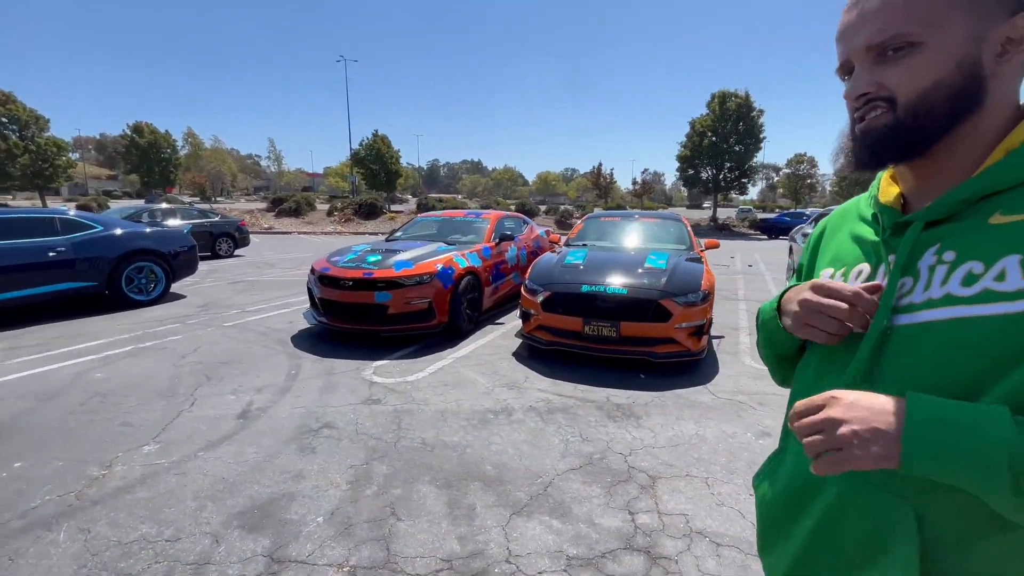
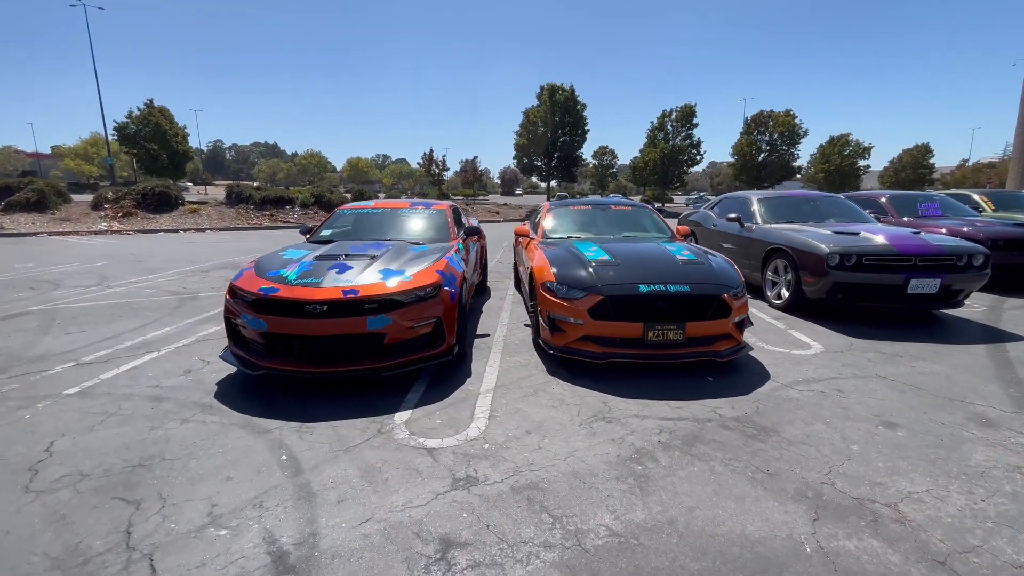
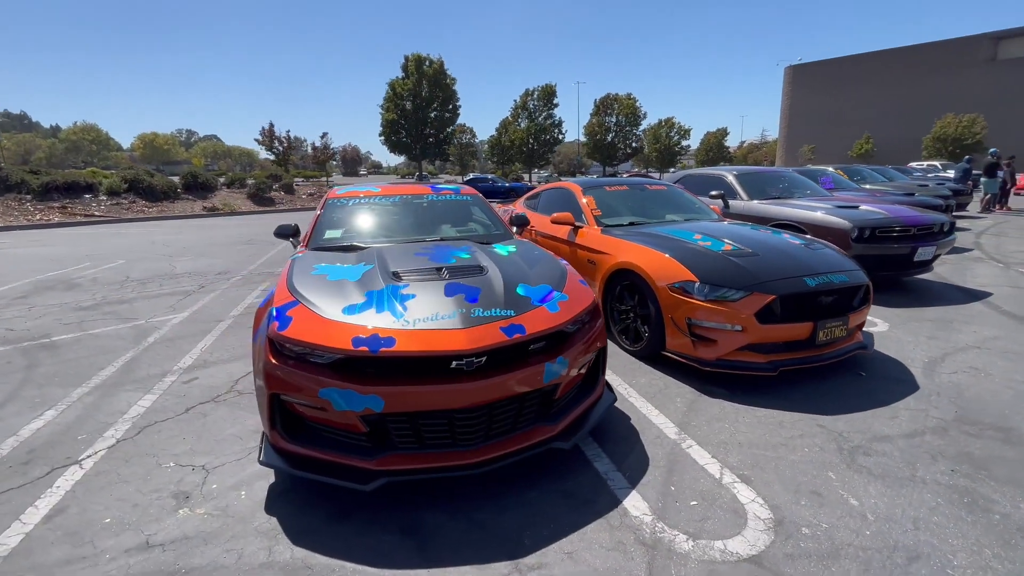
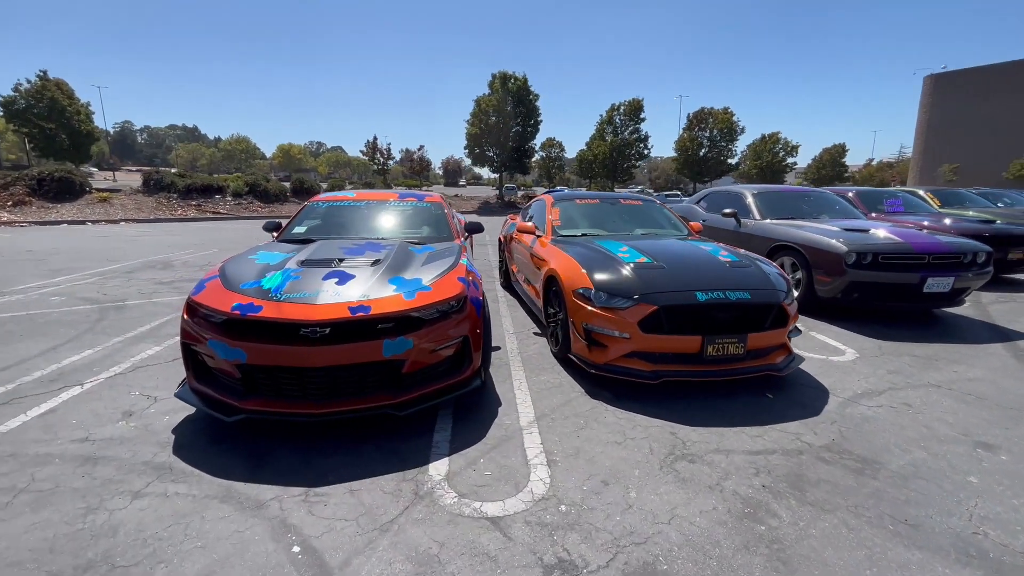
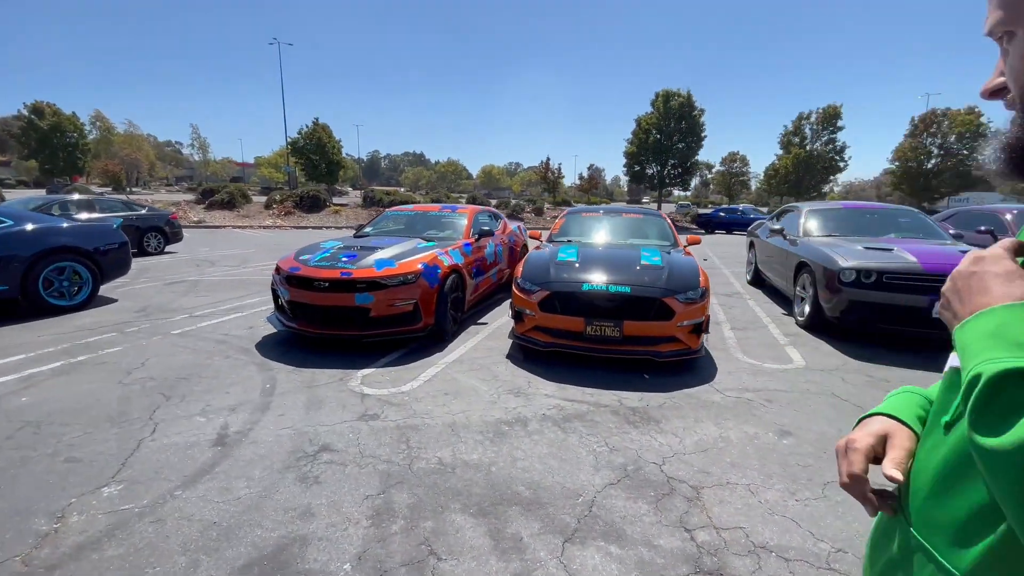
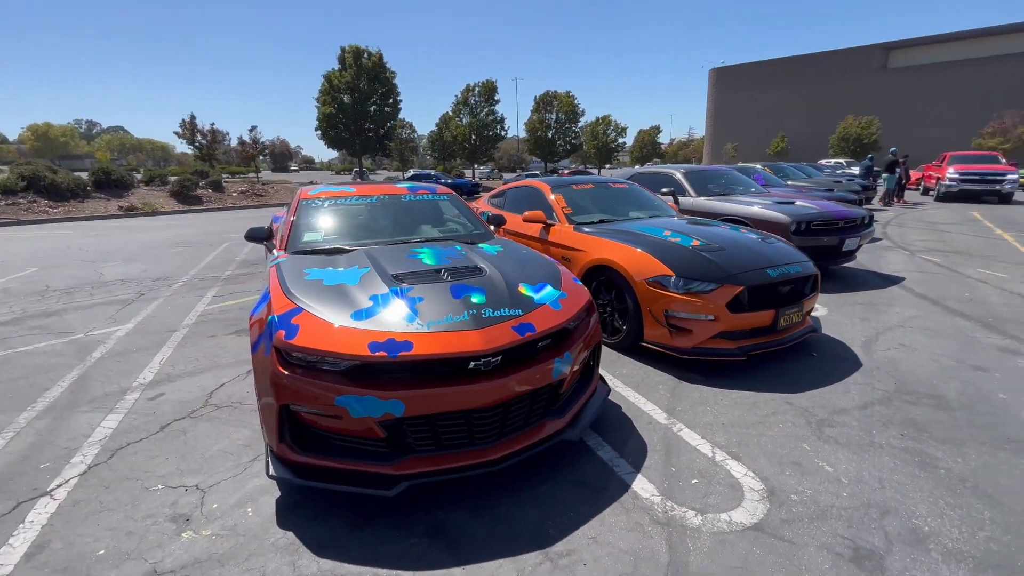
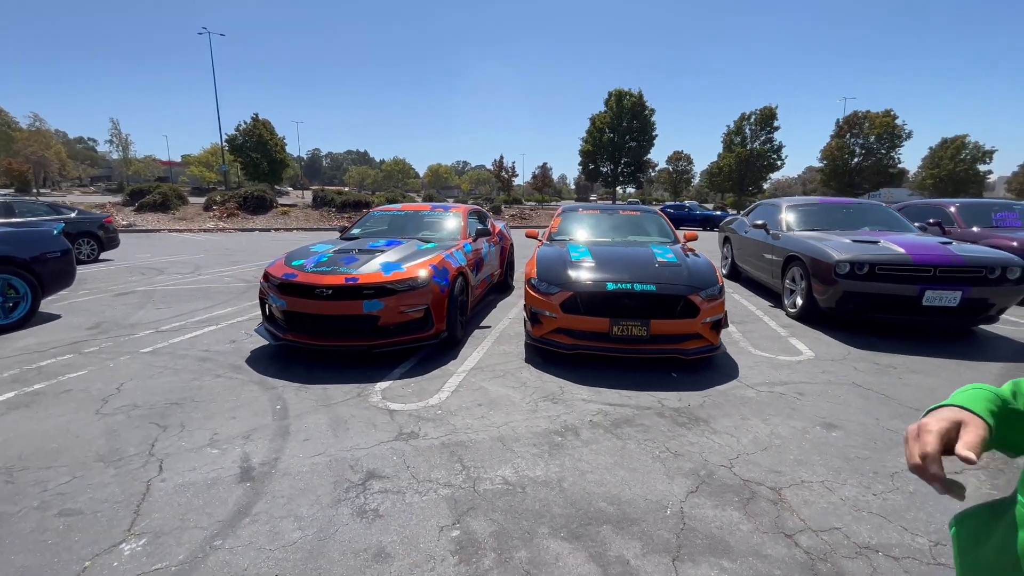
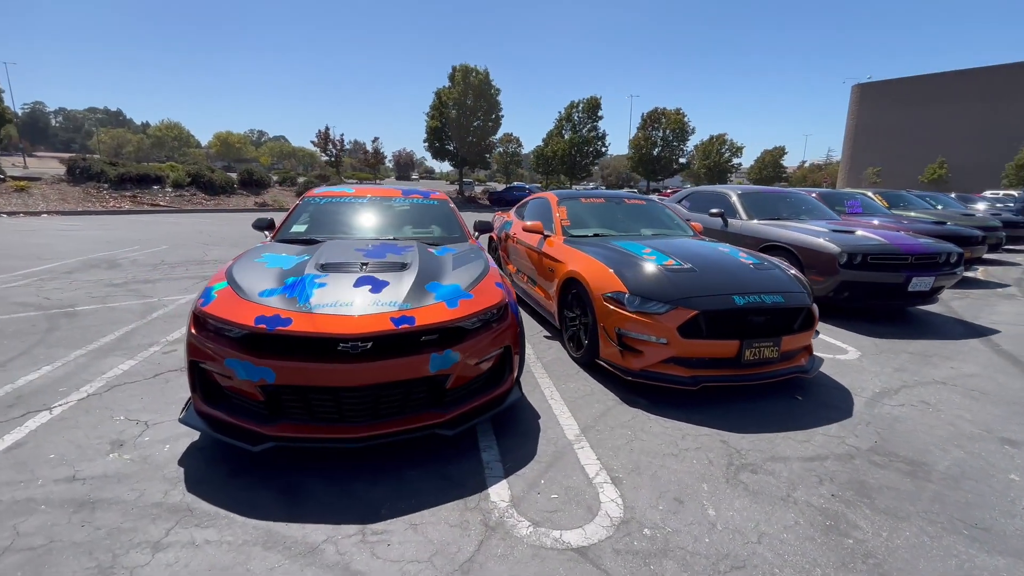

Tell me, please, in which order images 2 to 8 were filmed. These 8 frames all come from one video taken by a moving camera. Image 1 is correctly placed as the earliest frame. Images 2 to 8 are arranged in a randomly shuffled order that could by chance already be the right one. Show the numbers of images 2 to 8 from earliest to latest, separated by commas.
5, 7, 2, 4, 8, 3, 6
